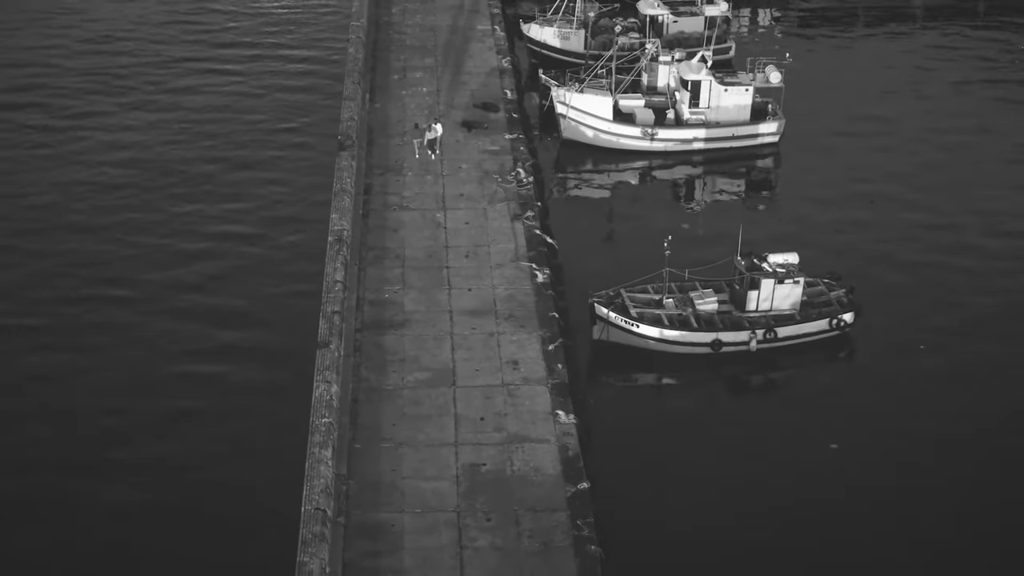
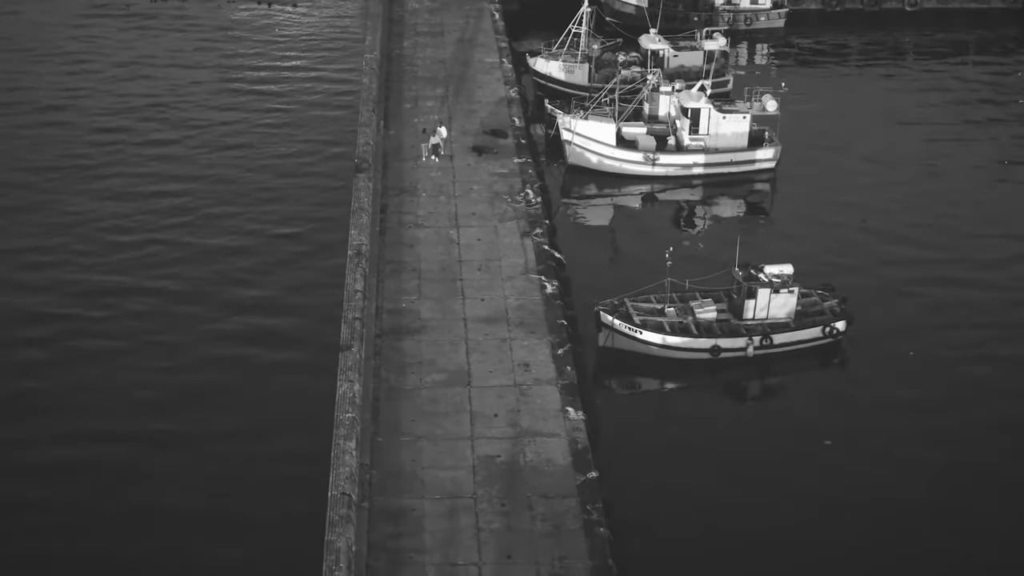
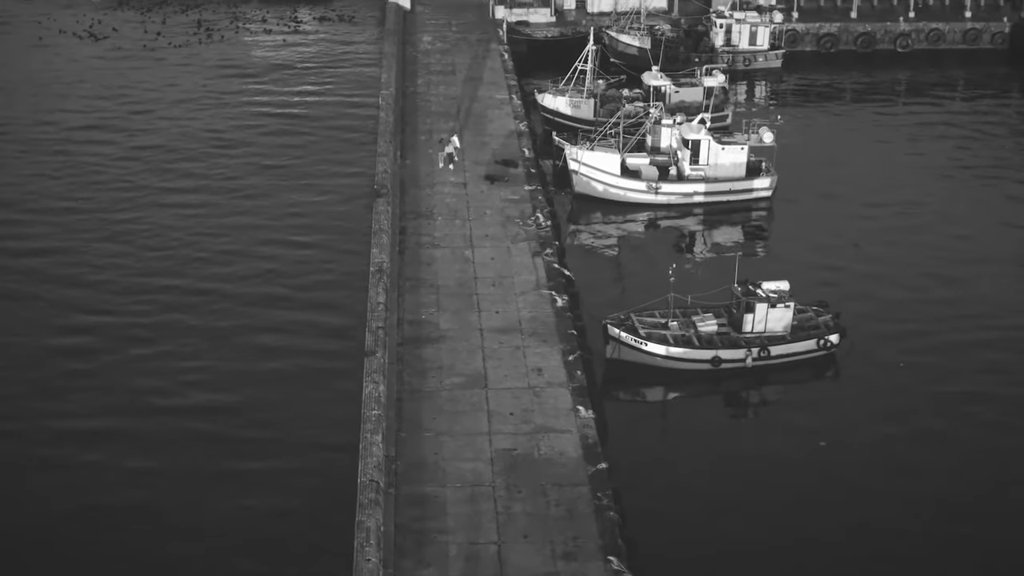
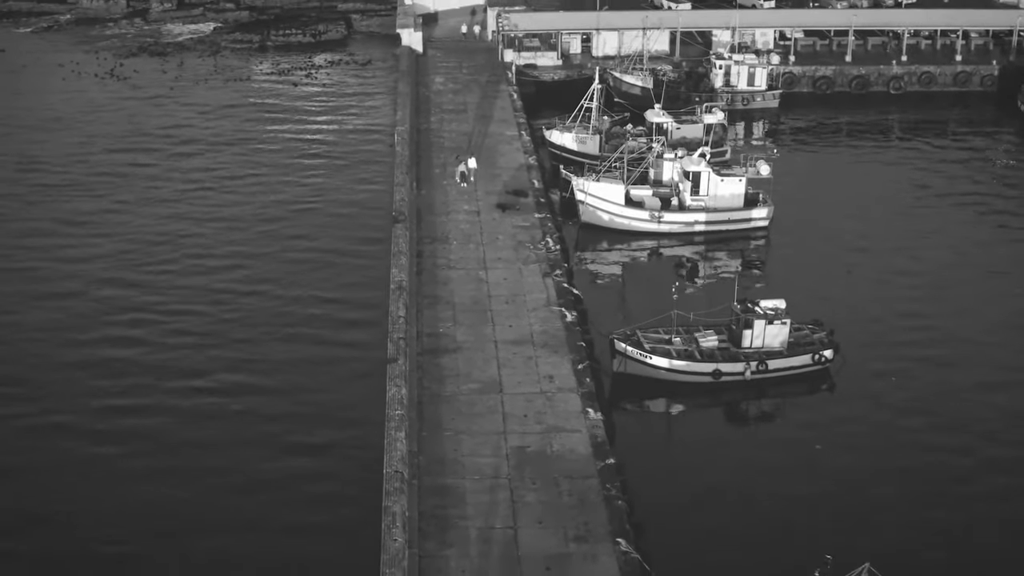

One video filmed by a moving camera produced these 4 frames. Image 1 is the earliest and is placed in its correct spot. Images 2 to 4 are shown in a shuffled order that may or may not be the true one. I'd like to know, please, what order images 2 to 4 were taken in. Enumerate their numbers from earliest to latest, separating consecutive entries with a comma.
2, 3, 4
